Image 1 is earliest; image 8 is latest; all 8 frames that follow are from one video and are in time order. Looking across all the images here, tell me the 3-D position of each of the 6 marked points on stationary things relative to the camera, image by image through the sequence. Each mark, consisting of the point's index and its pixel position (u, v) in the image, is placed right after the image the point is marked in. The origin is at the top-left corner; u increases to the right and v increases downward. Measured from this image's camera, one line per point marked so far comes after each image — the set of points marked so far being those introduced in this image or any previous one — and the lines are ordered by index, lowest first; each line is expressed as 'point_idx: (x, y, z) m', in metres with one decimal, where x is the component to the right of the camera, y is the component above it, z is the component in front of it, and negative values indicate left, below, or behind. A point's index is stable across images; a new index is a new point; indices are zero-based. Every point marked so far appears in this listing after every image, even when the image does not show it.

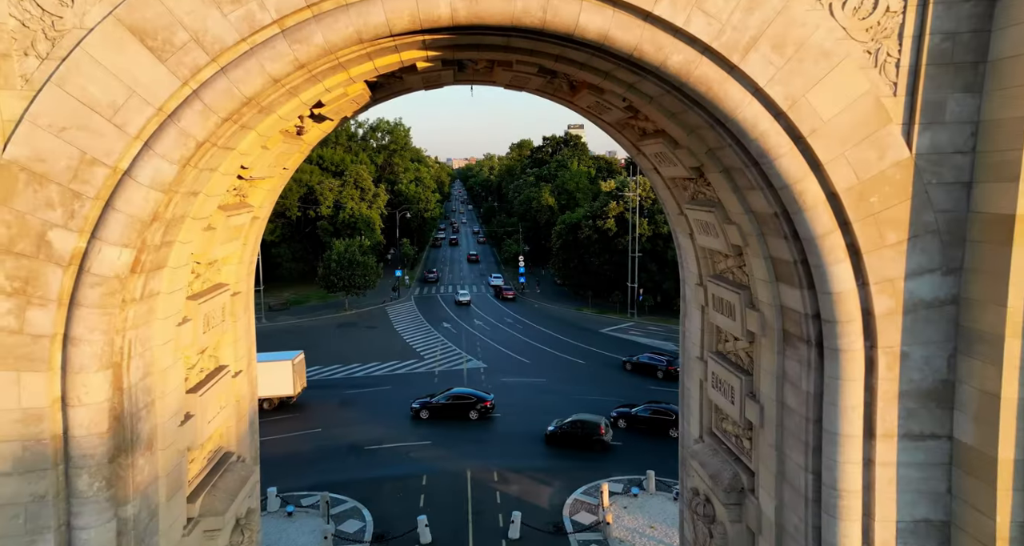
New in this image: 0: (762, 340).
0: (+3.1, -0.8, +8.4) m
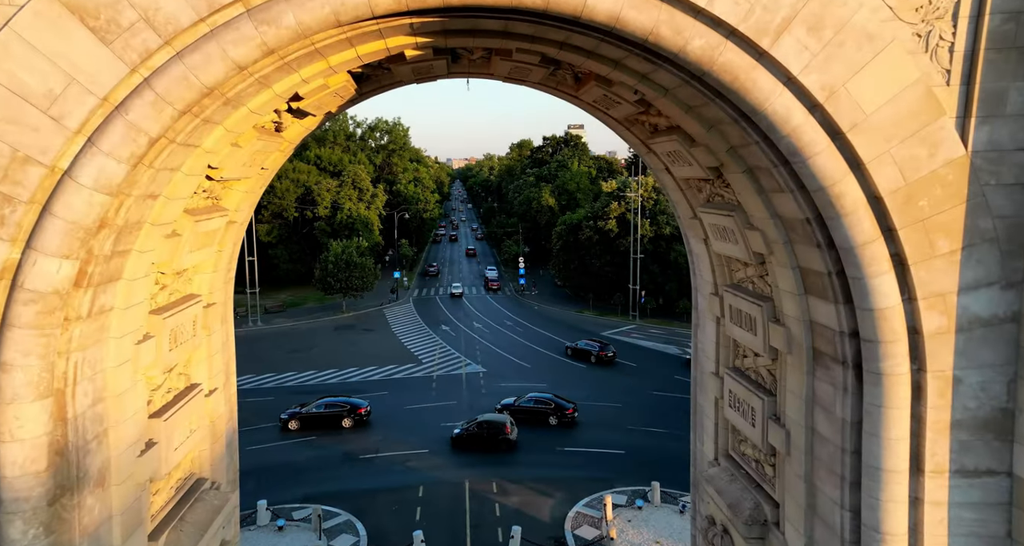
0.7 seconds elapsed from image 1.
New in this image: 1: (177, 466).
0: (+3.0, -0.9, +7.6) m
1: (-3.9, -2.2, +7.9) m
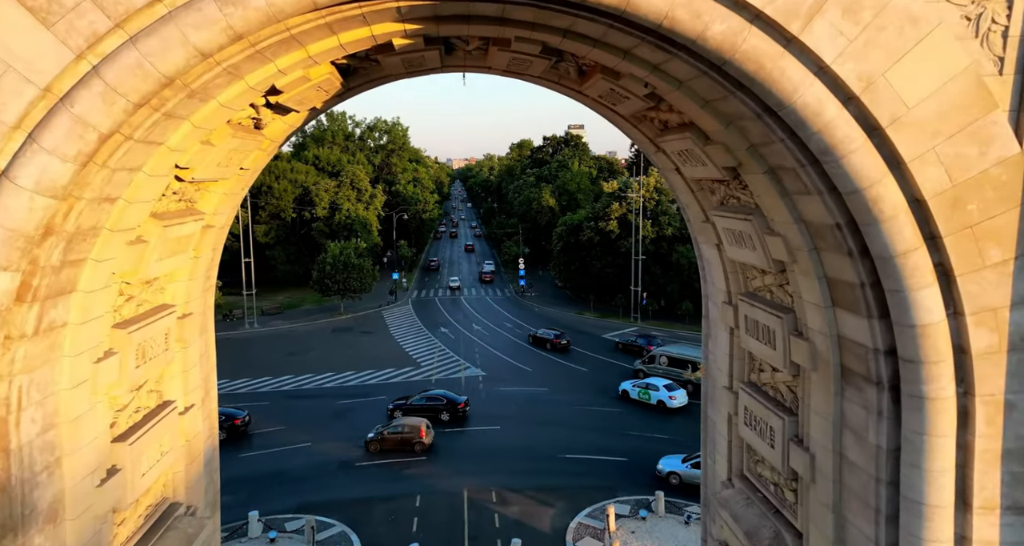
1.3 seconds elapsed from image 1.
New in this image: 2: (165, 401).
0: (+3.0, -1.0, +6.9) m
1: (-3.9, -2.3, +7.3) m
2: (-4.0, -1.5, +7.8) m
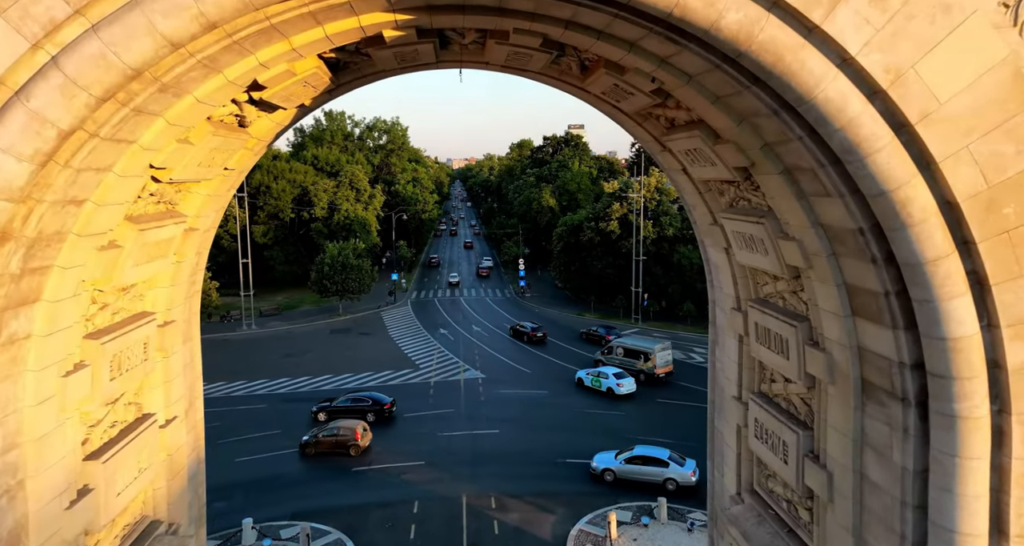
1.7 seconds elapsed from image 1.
0: (+3.0, -1.1, +6.5) m
1: (-3.9, -2.4, +6.9) m
2: (-4.0, -1.5, +7.4) m
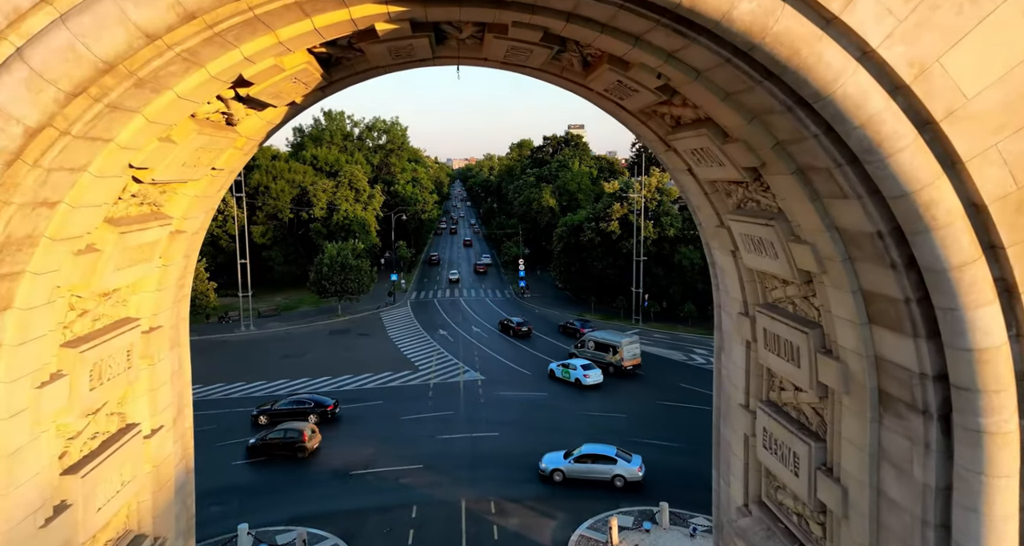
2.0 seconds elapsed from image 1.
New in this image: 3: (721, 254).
0: (+3.0, -1.1, +6.2) m
1: (-3.9, -2.4, +6.6) m
2: (-4.0, -1.6, +7.1) m
3: (+2.7, +0.2, +8.8) m
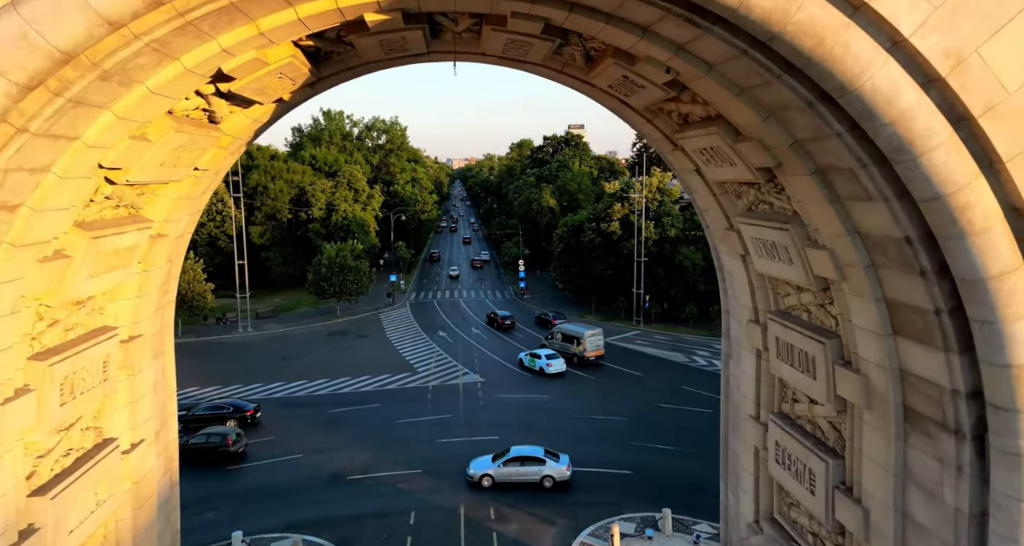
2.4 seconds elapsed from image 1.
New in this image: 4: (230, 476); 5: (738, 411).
0: (+3.0, -1.2, +5.8) m
1: (-3.9, -2.5, +6.2) m
2: (-4.0, -1.6, +6.7) m
3: (+2.7, +0.2, +8.4) m
4: (-8.1, -5.8, +19.5) m
5: (+2.9, -1.8, +8.7) m
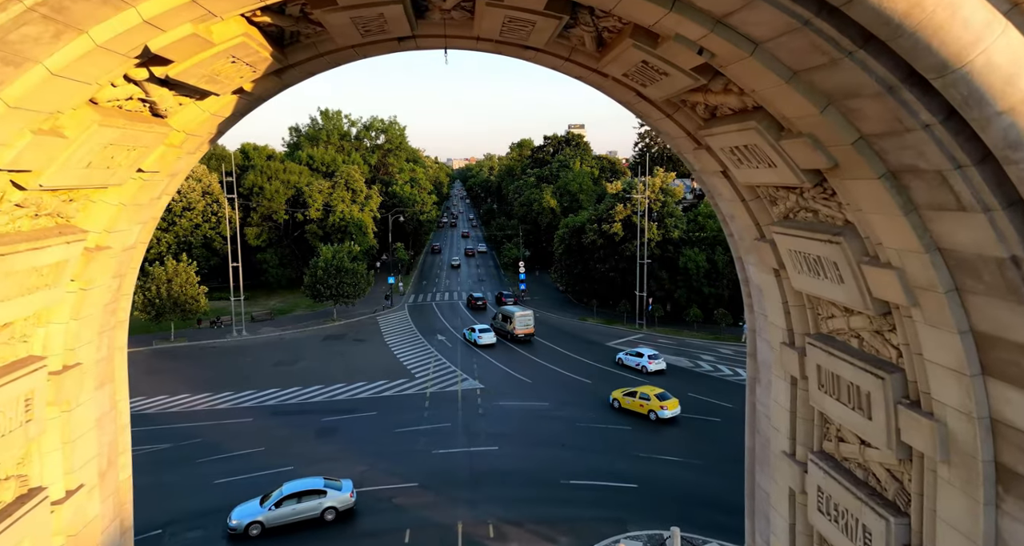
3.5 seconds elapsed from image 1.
0: (+3.0, -1.4, +4.8) m
1: (-3.9, -2.7, +5.2) m
2: (-4.0, -1.8, +5.7) m
3: (+2.7, 0.0, +7.4) m
4: (-8.0, -6.0, +18.4) m
5: (+2.9, -1.9, +7.7) m
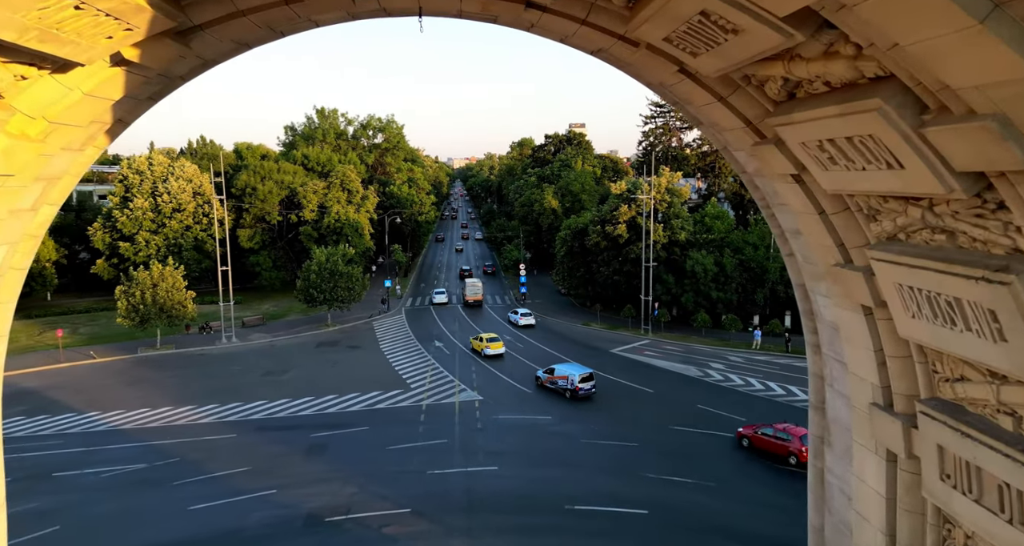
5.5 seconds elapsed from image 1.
0: (+3.0, -1.7, +3.0) m
1: (-4.0, -3.0, +3.3) m
2: (-4.0, -2.1, +3.9) m
3: (+2.7, -0.3, +5.6) m
4: (-8.0, -6.3, +16.6) m
5: (+2.9, -2.2, +5.8) m
